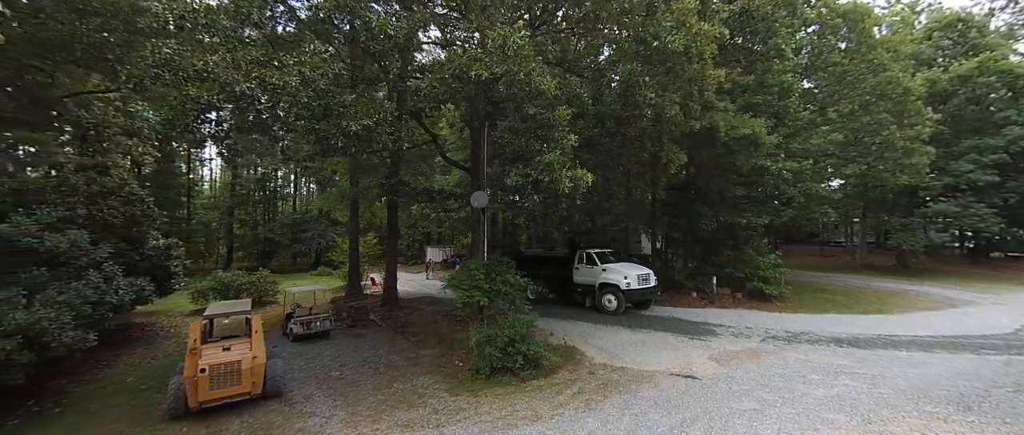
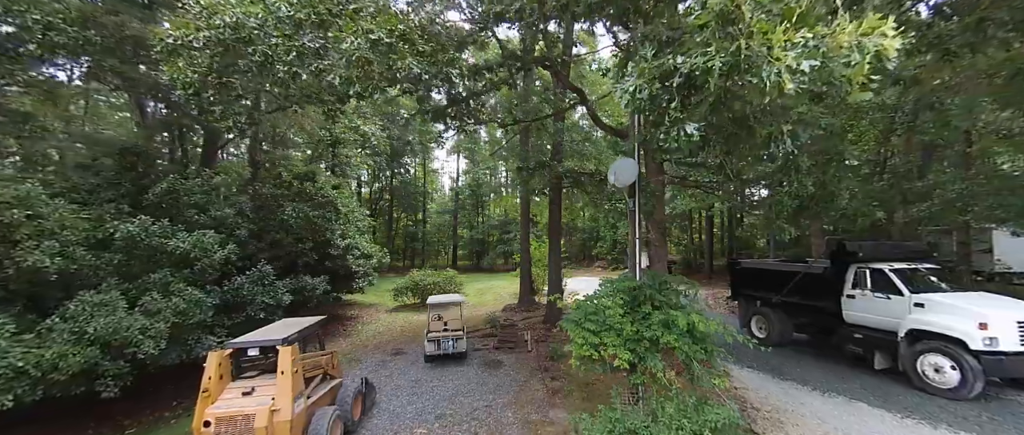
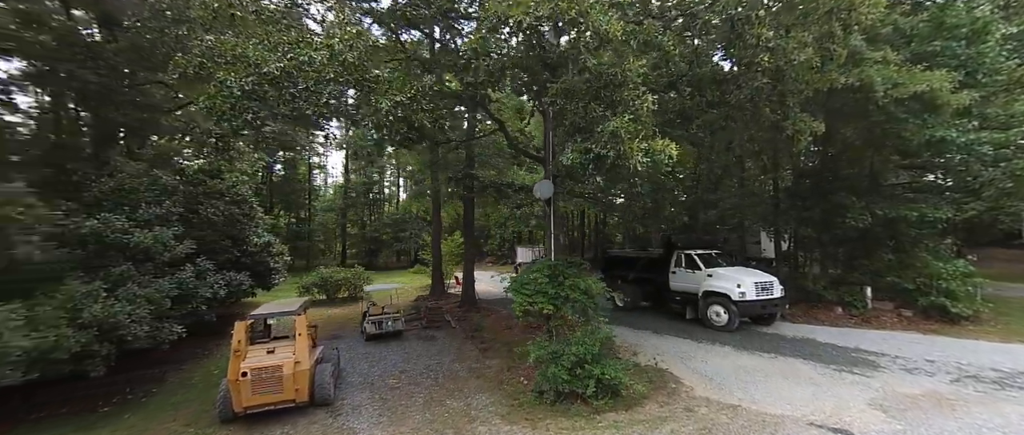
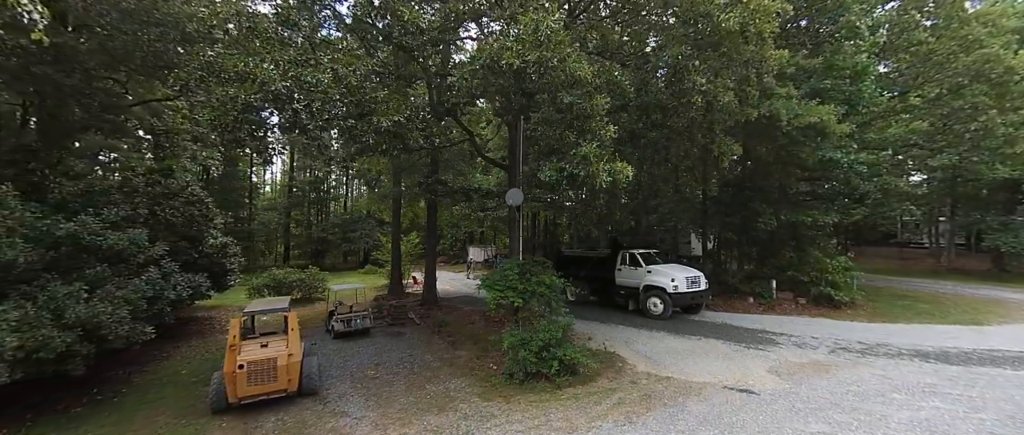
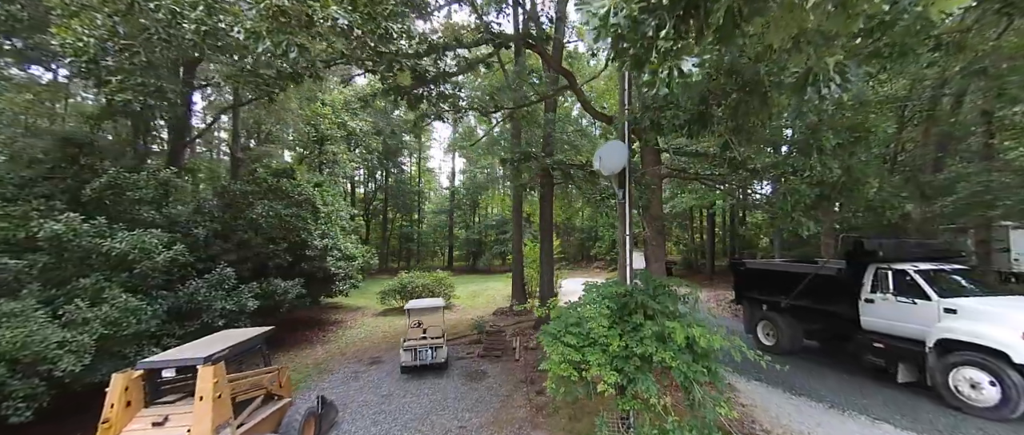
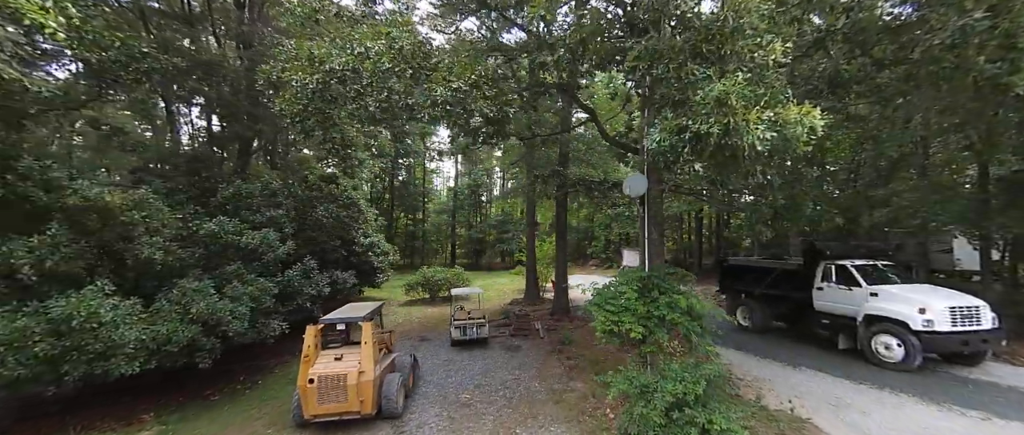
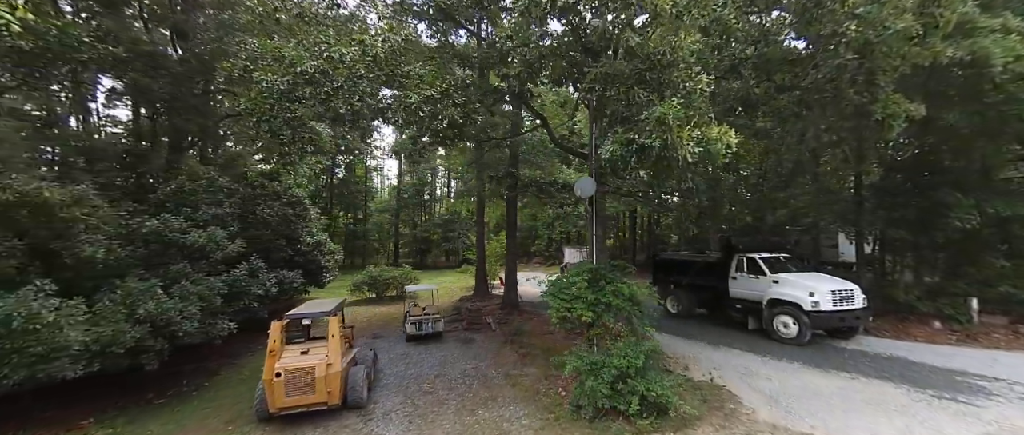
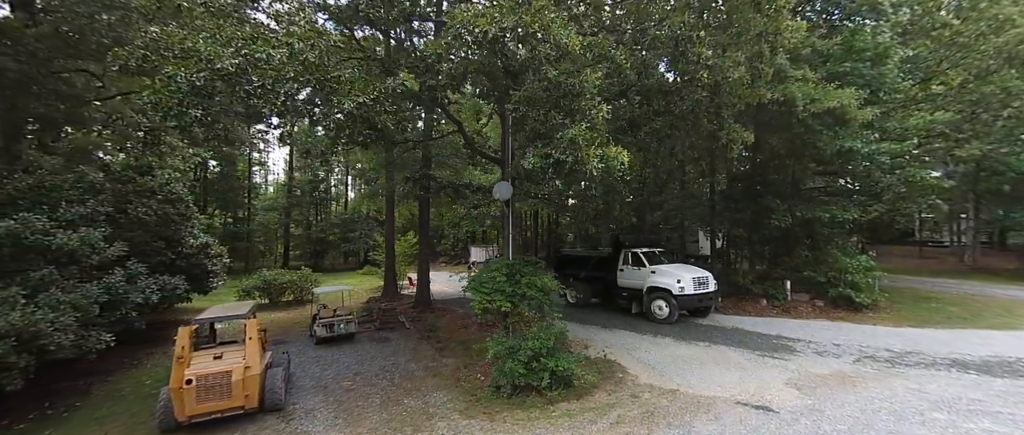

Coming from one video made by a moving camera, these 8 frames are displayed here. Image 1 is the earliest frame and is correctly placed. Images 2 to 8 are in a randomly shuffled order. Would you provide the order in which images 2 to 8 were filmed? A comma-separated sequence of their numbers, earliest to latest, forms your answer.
4, 8, 3, 7, 6, 2, 5
